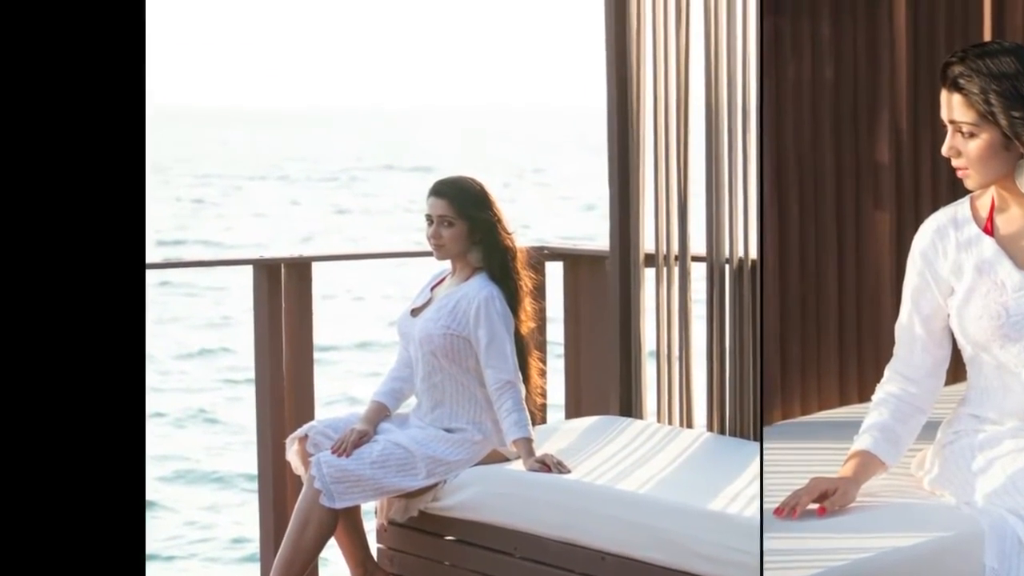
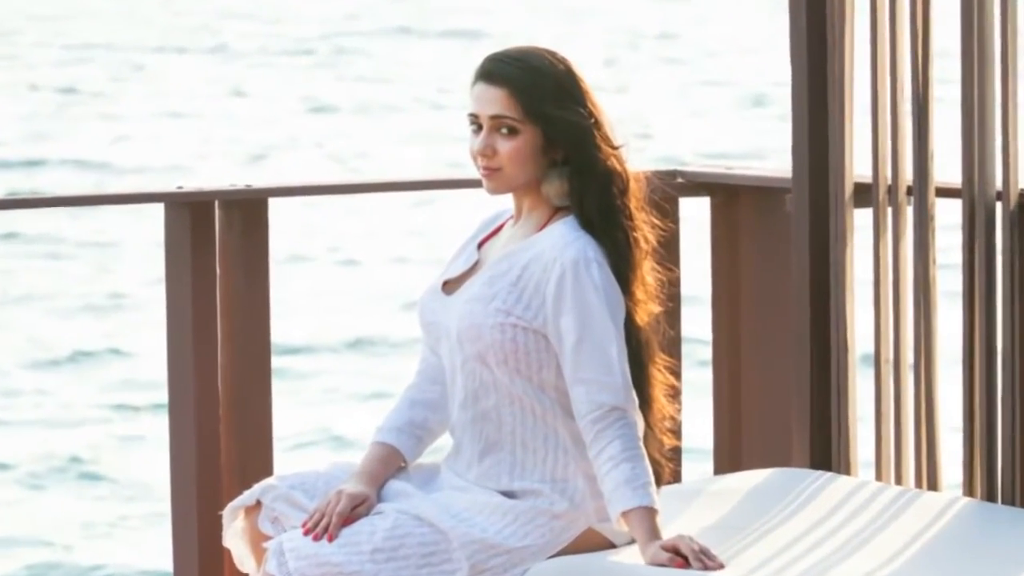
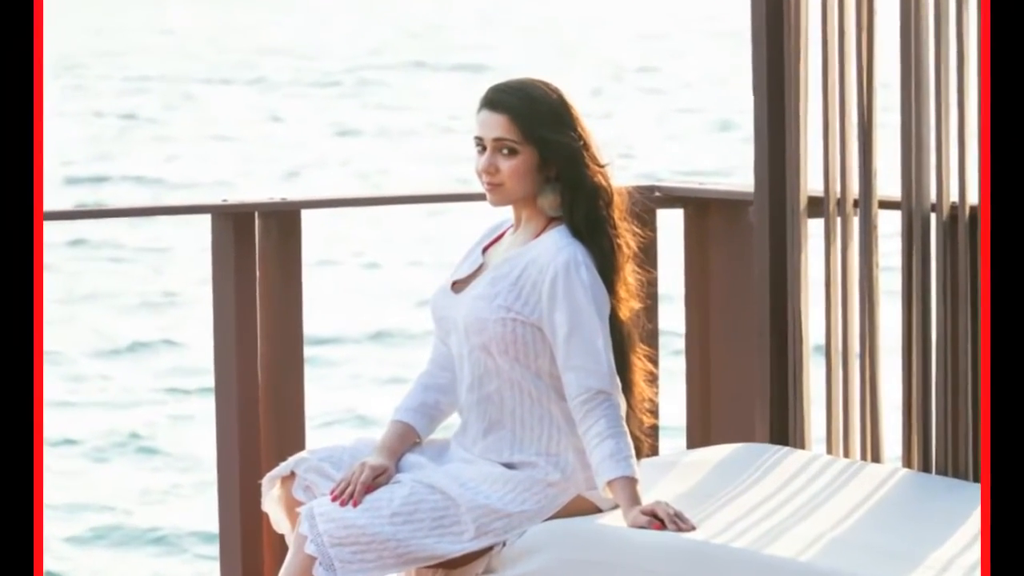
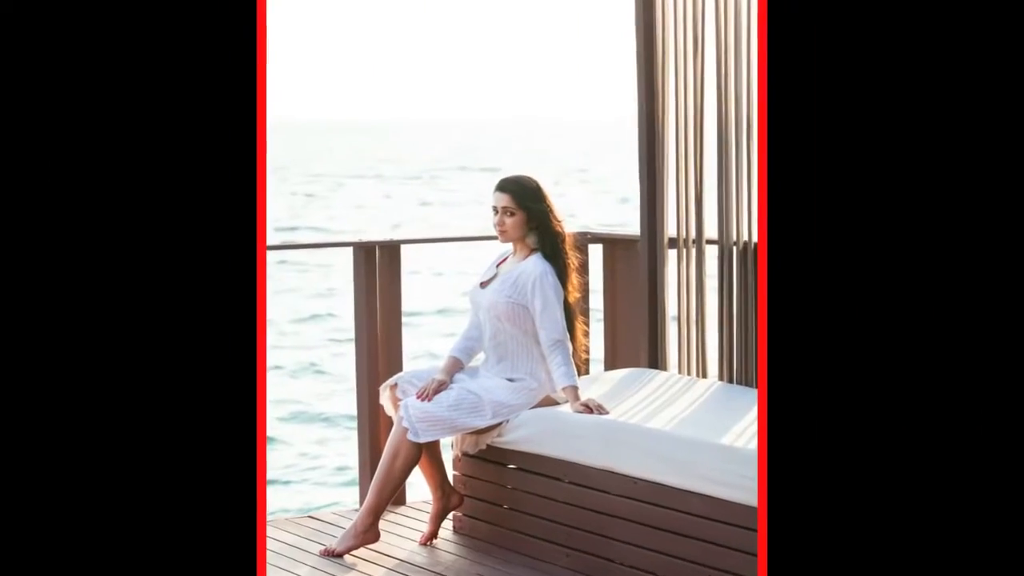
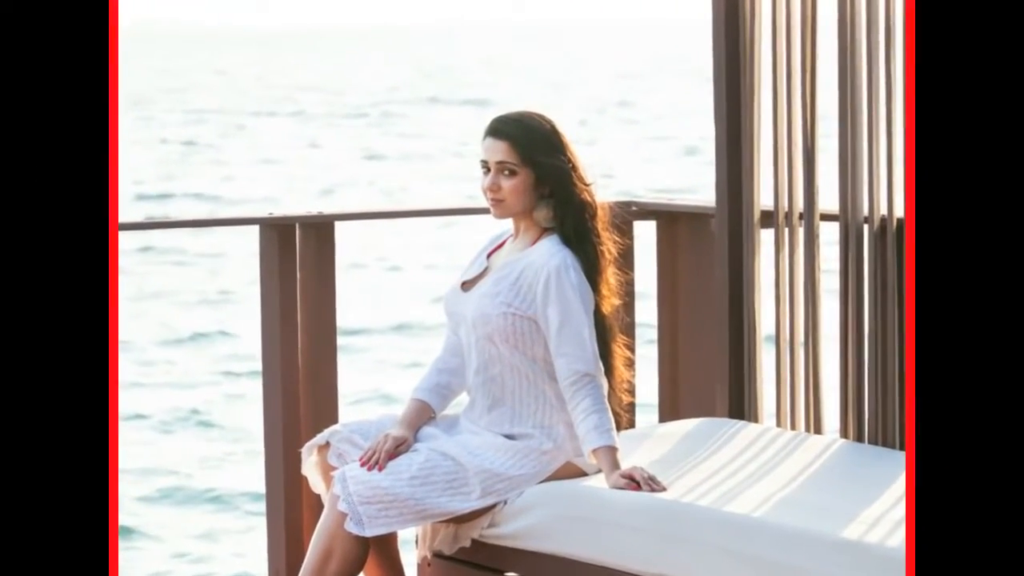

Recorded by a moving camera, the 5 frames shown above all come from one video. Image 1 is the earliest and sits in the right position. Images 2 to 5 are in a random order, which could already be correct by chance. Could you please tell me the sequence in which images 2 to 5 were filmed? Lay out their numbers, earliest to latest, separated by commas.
4, 5, 3, 2
